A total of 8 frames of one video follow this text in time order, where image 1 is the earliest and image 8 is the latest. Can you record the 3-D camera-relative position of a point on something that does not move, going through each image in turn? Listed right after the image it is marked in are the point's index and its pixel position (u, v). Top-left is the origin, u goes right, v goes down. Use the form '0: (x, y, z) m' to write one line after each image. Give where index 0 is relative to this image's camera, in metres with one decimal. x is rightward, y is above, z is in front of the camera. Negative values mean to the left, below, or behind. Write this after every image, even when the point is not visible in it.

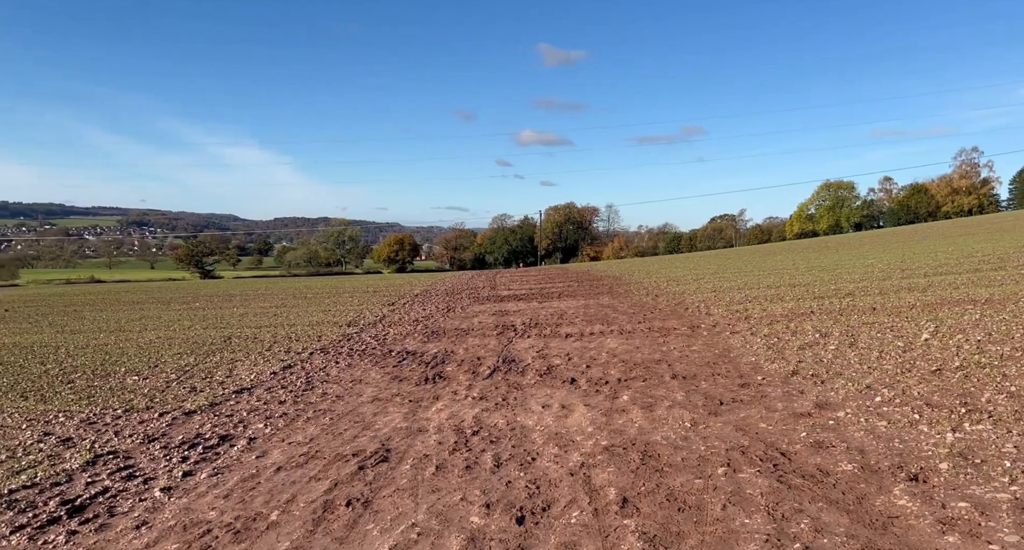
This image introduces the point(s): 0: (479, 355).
0: (-0.9, -2.0, +15.5) m
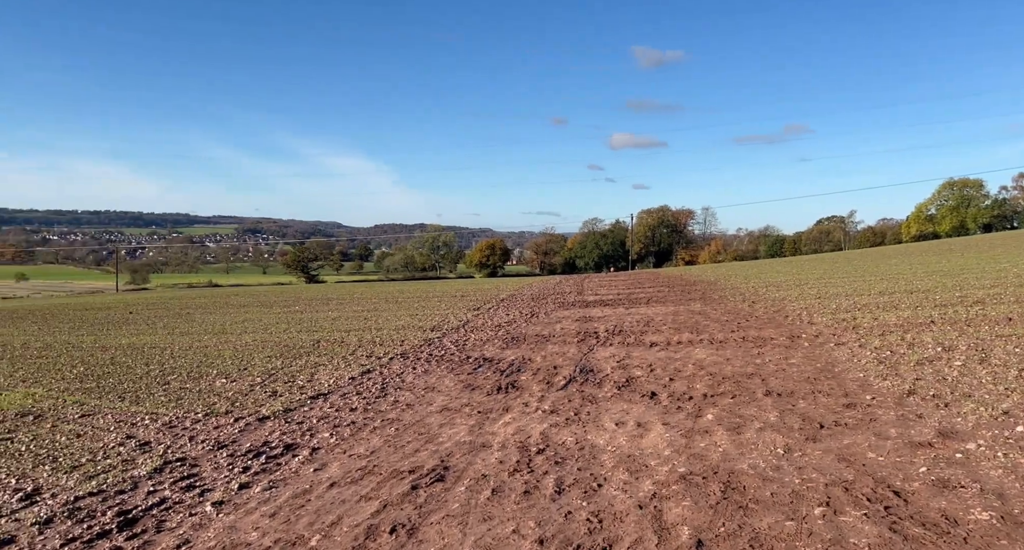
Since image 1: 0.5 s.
0: (+1.0, -2.1, +14.9) m
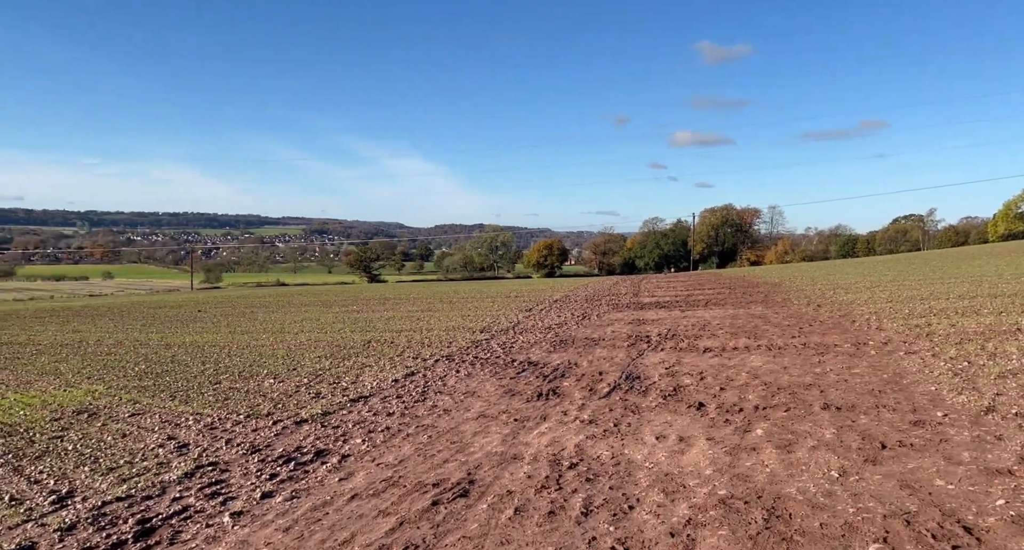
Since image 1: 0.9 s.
0: (+2.1, -2.2, +14.4) m
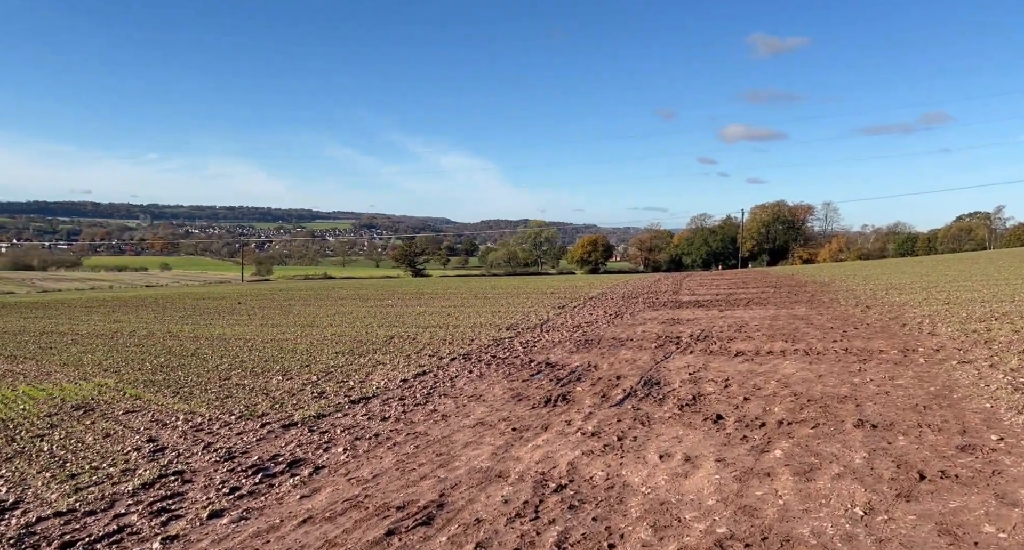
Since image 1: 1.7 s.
0: (+2.4, -2.1, +13.5) m
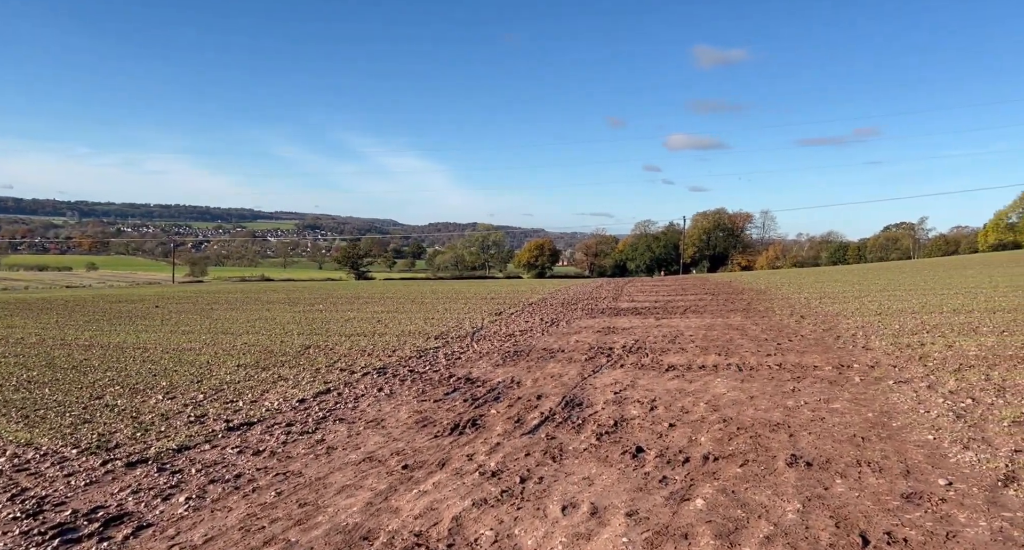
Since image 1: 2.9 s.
0: (+0.6, -2.3, +12.3) m
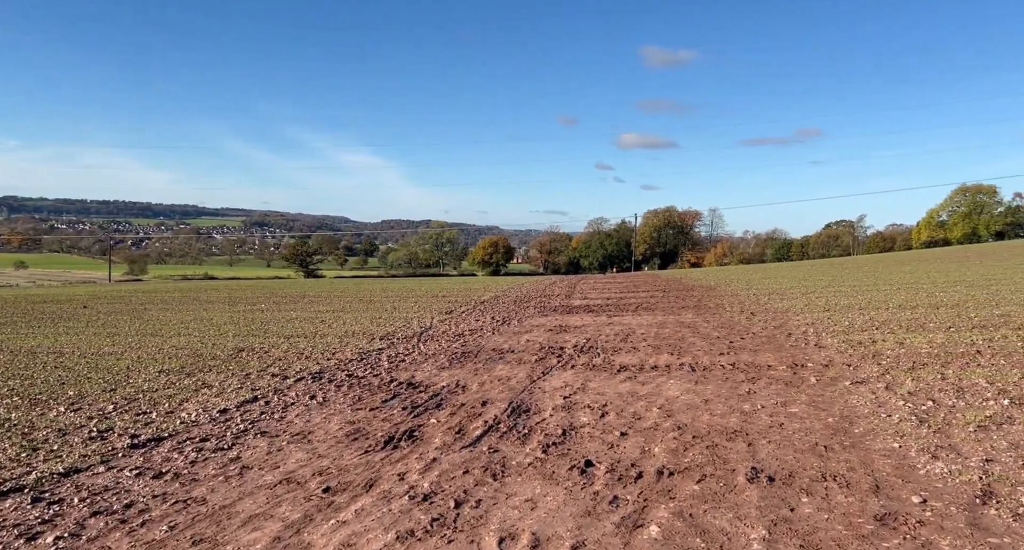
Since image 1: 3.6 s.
0: (-0.4, -2.3, +11.6) m
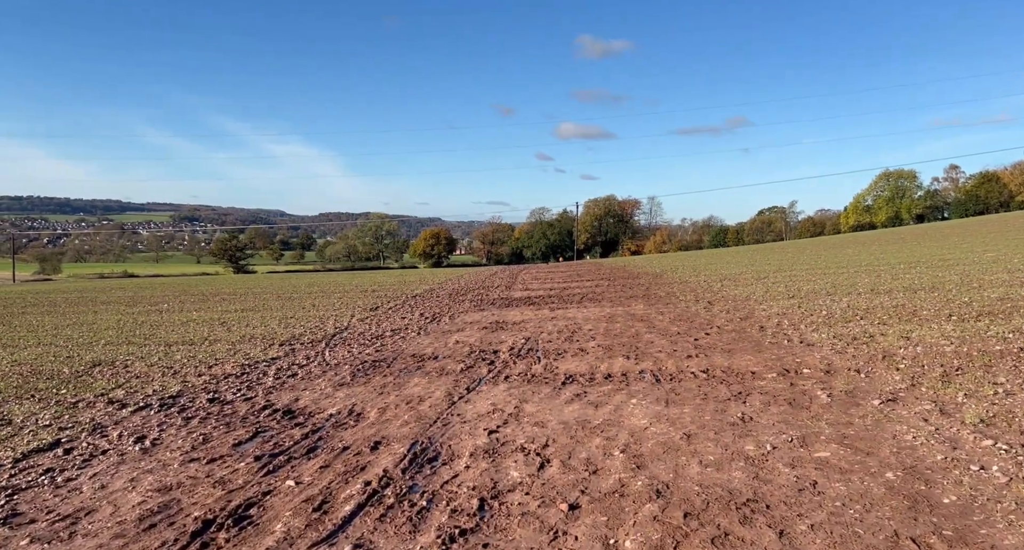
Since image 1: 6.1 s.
0: (-1.7, -2.1, +8.4) m
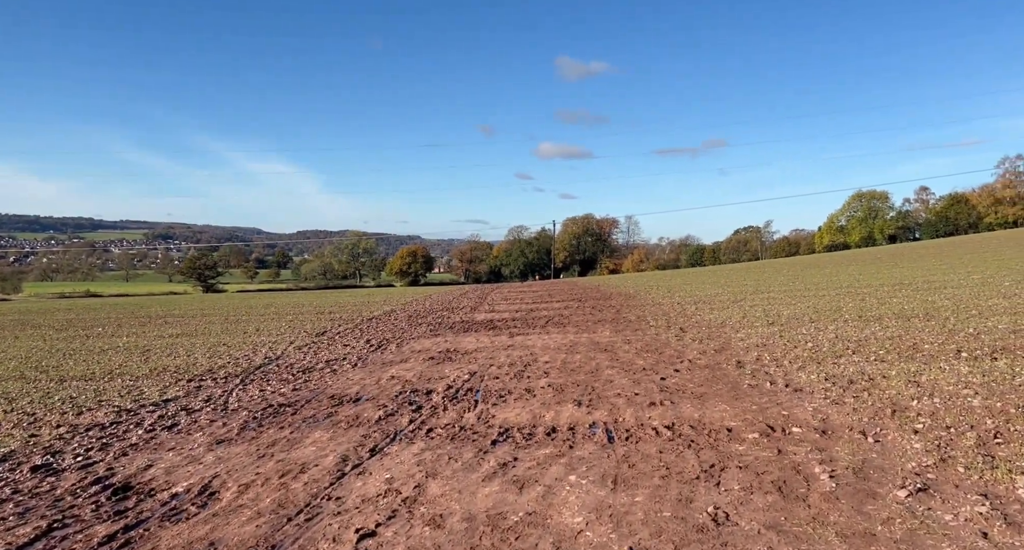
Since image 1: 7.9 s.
0: (-2.8, -2.5, +6.0) m
